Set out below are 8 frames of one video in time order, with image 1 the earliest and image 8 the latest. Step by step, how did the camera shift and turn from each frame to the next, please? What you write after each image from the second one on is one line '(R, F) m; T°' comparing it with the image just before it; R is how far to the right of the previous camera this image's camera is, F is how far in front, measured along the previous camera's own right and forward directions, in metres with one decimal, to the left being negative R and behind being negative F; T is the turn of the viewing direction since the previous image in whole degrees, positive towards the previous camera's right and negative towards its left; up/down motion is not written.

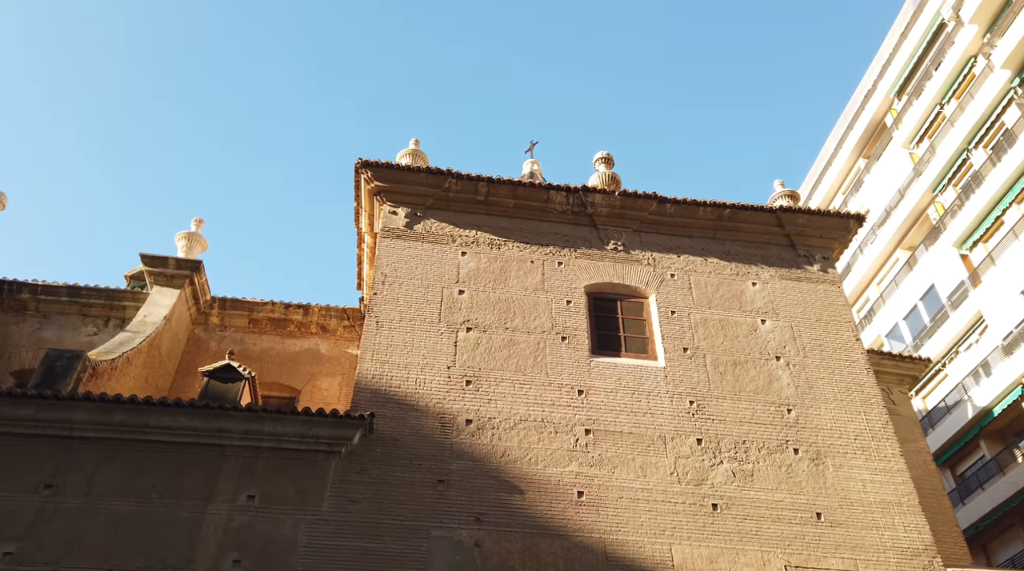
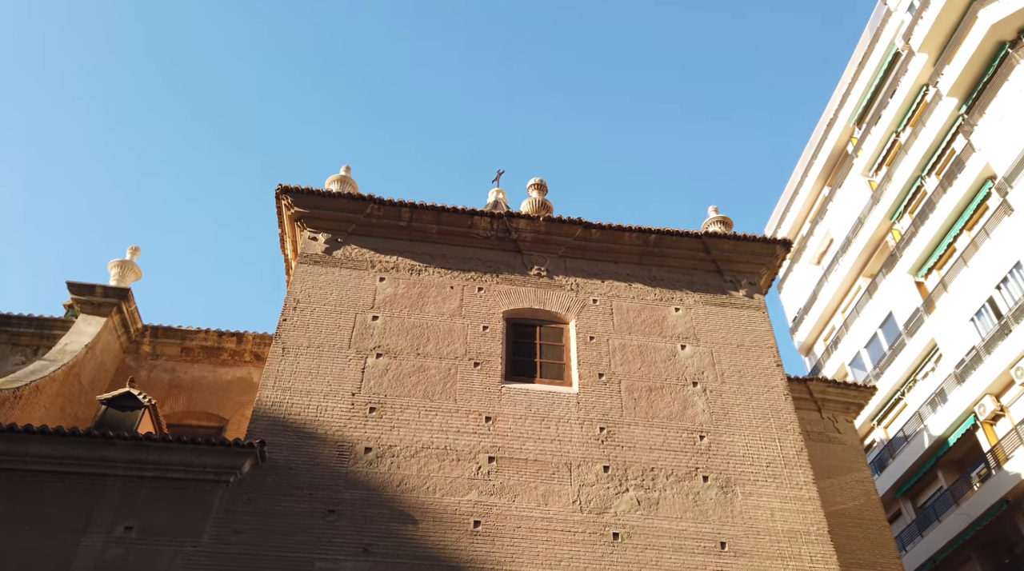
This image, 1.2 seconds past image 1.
(+1.2, +0.1) m; 0°
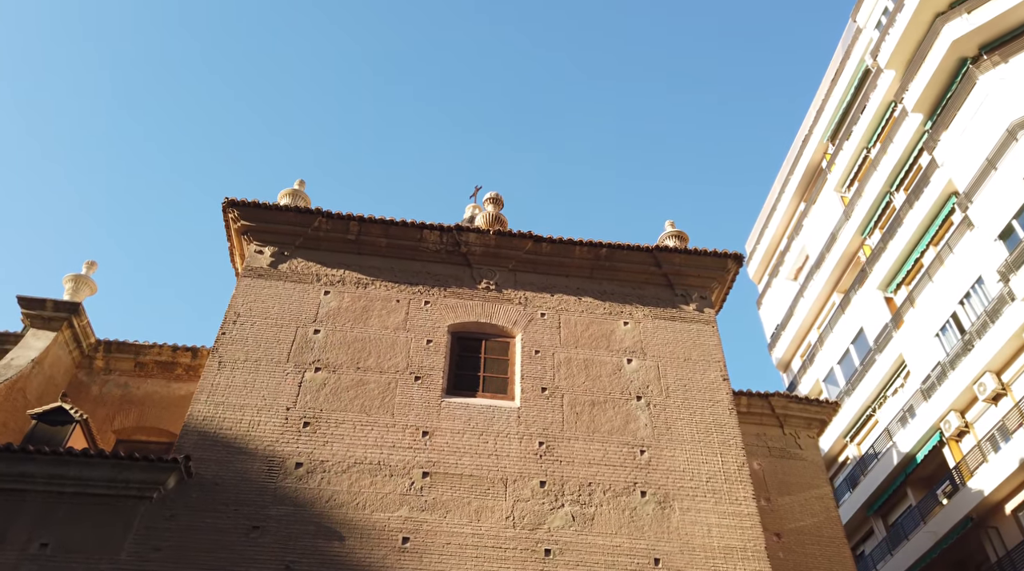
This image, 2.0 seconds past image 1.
(+0.7, +0.1) m; 0°
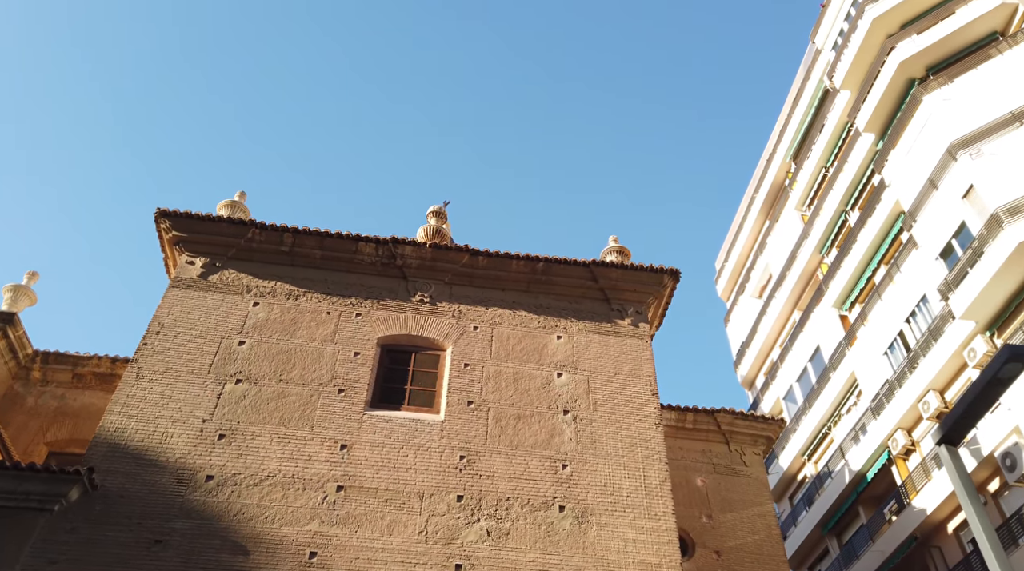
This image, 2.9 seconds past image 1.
(+0.8, 0.0) m; +1°
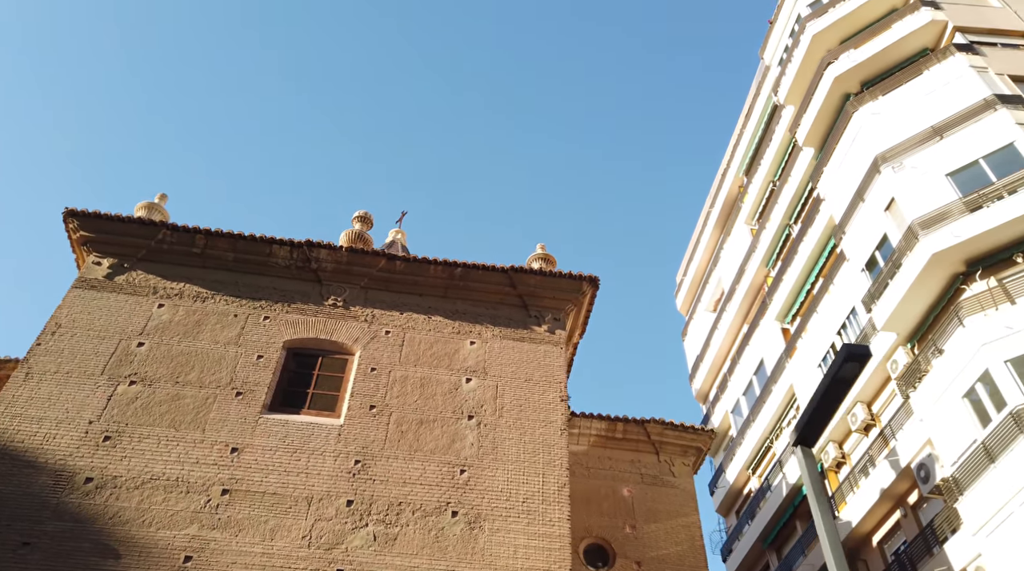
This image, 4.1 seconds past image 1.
(+1.1, +0.1) m; +1°
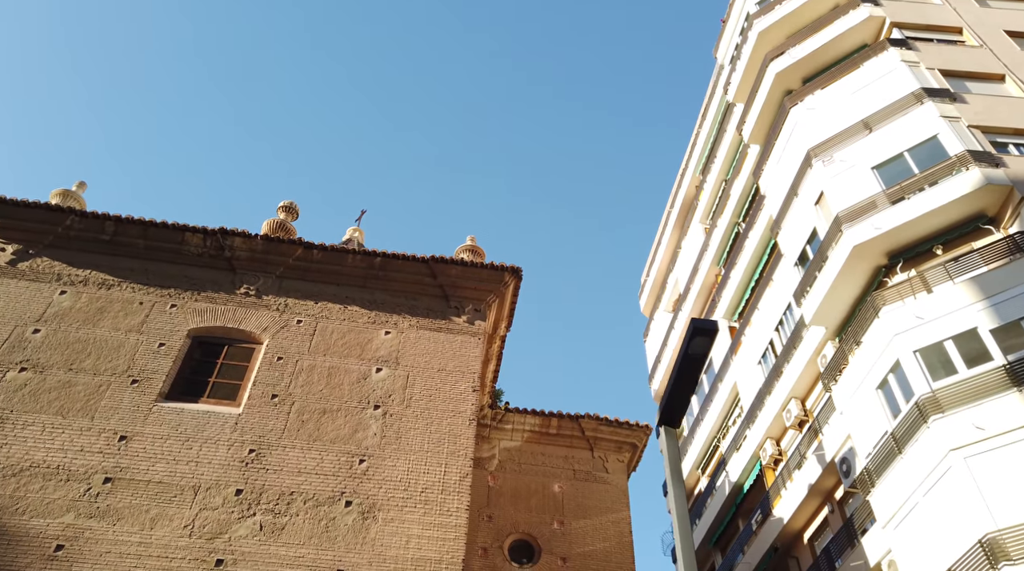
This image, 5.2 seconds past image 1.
(+1.1, +0.2) m; +1°
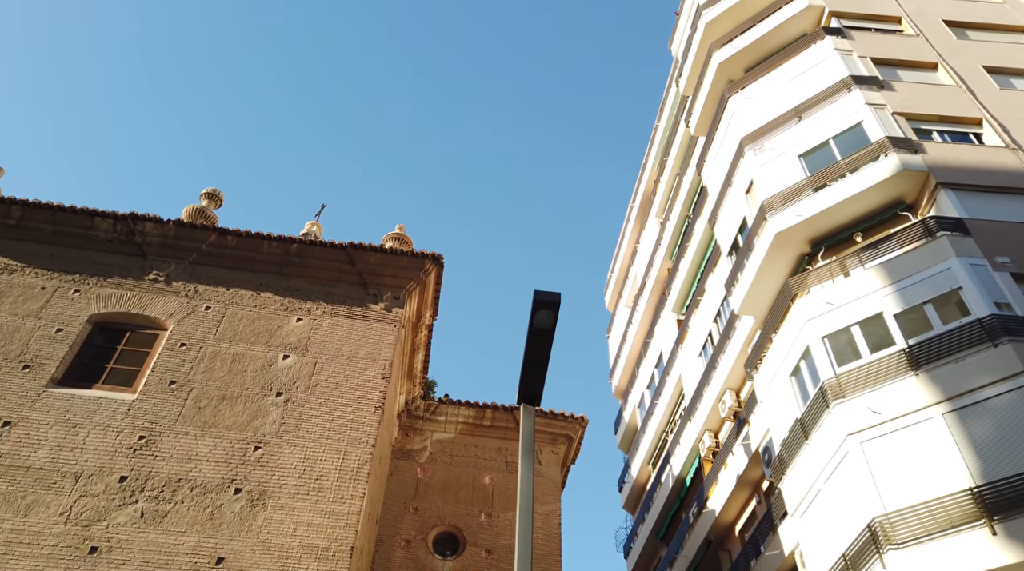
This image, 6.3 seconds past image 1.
(+1.1, +0.2) m; +1°
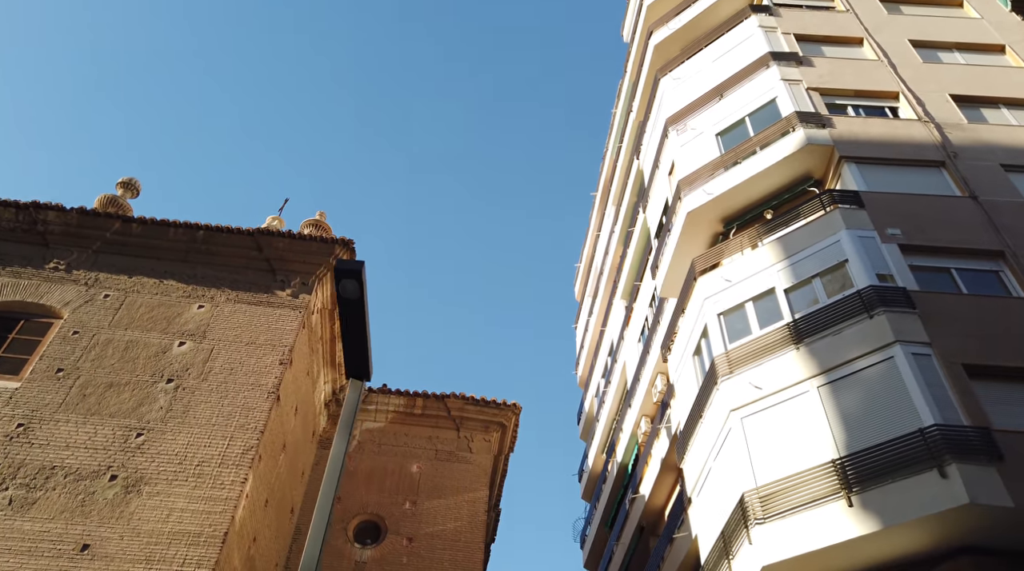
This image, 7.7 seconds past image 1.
(+1.4, +0.2) m; 0°
